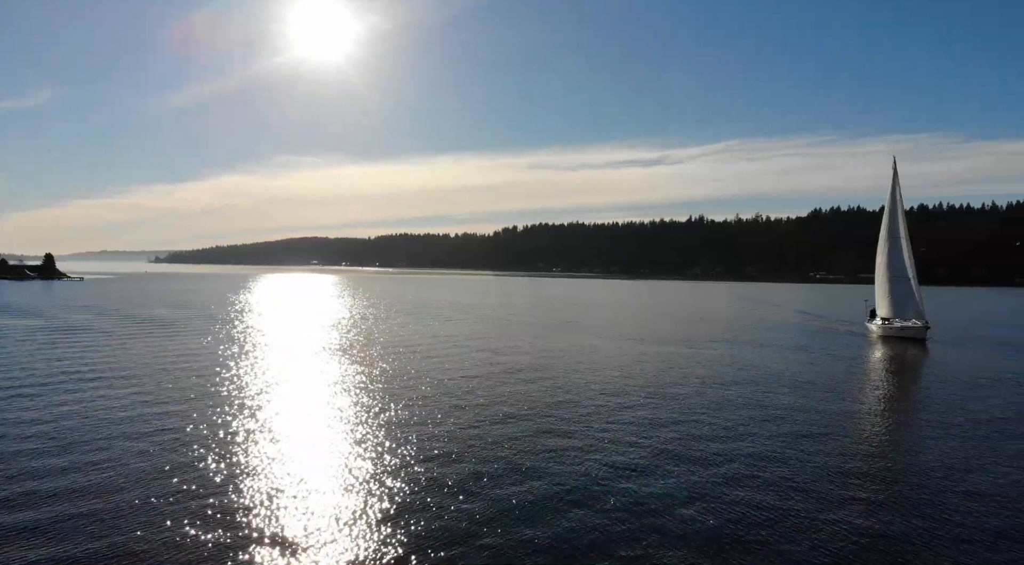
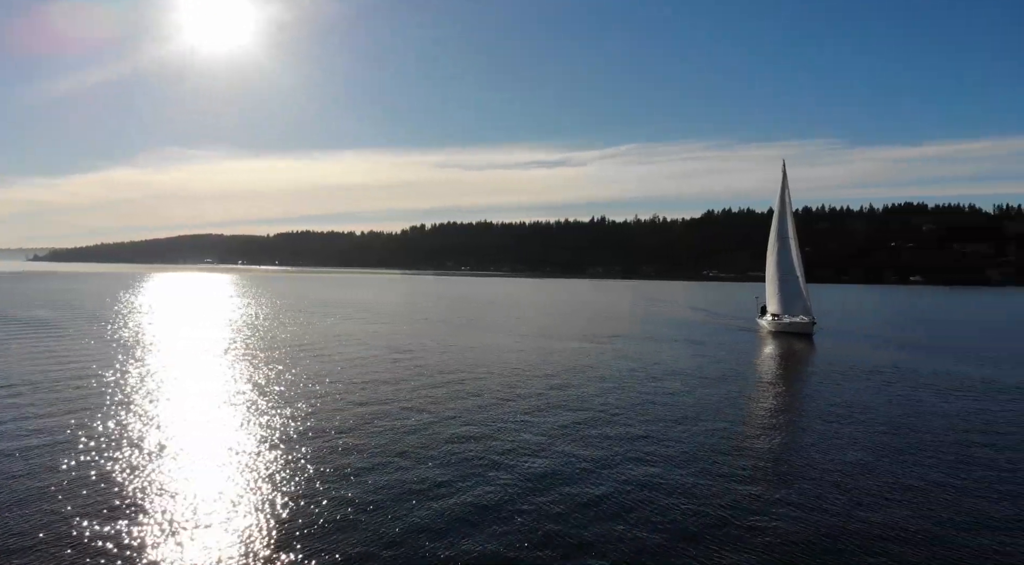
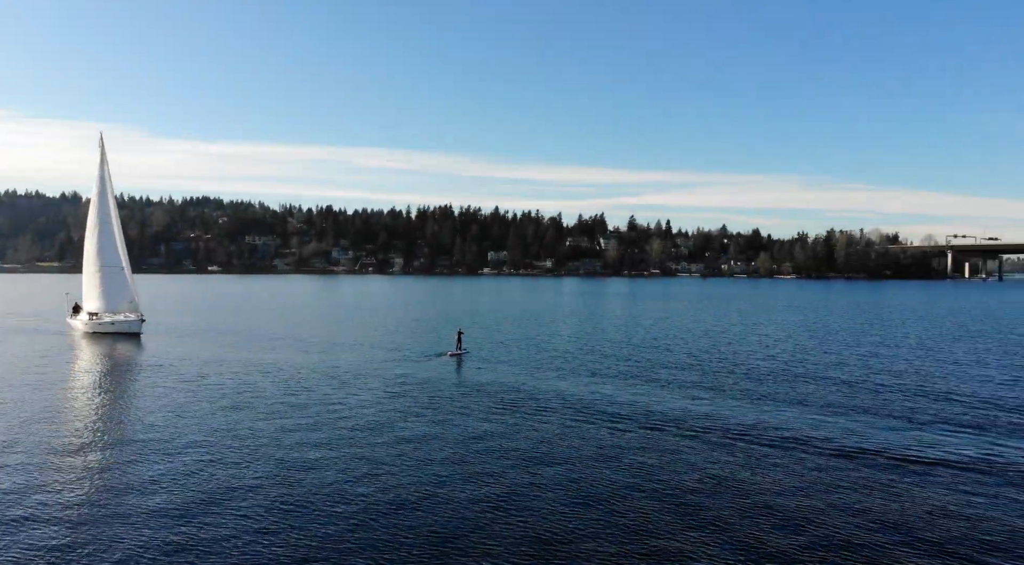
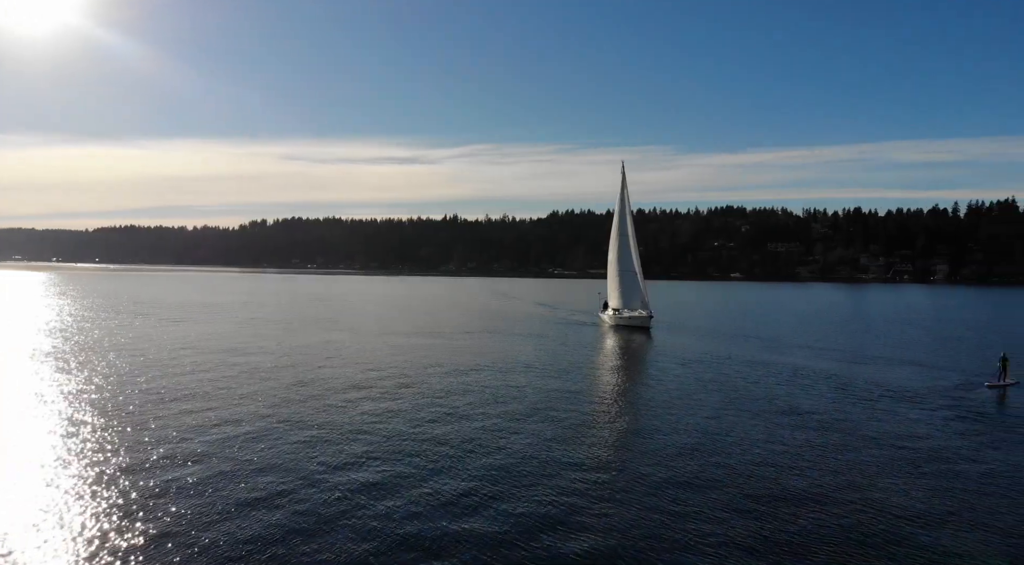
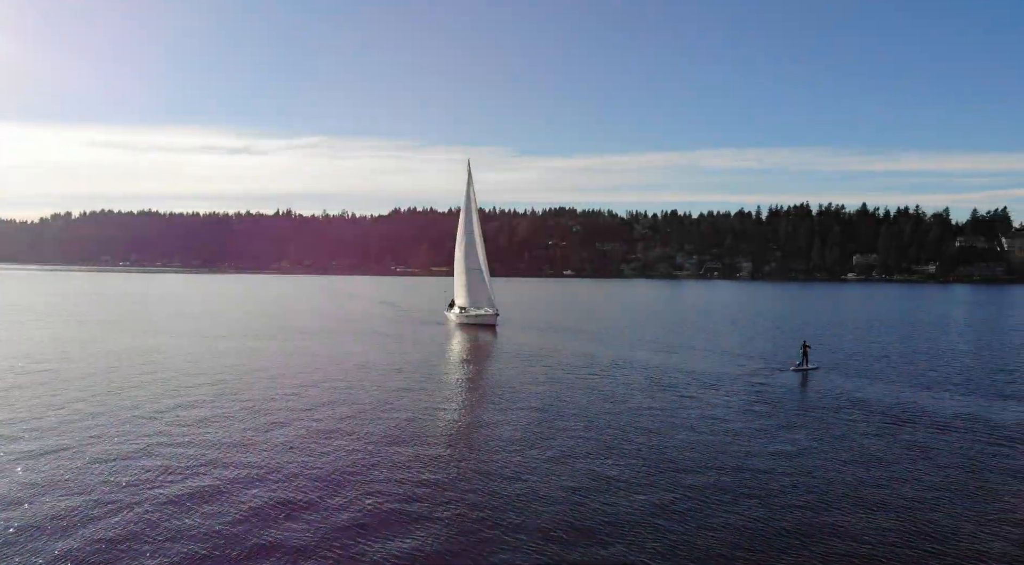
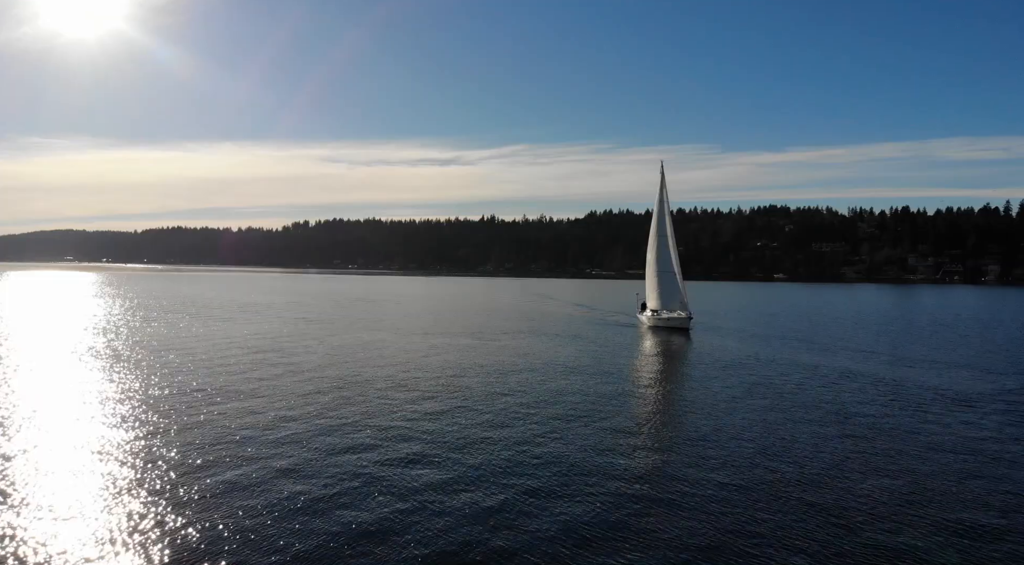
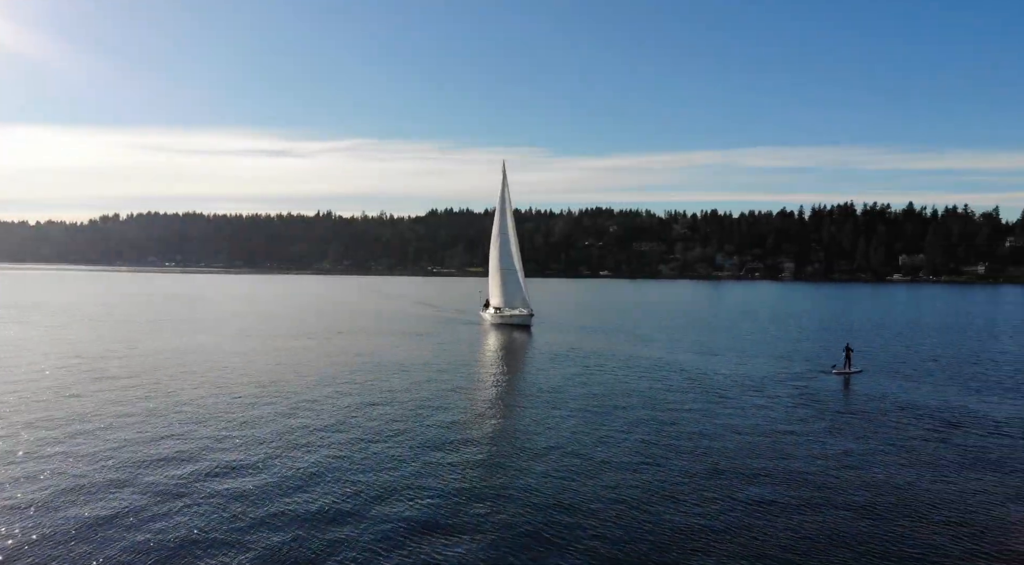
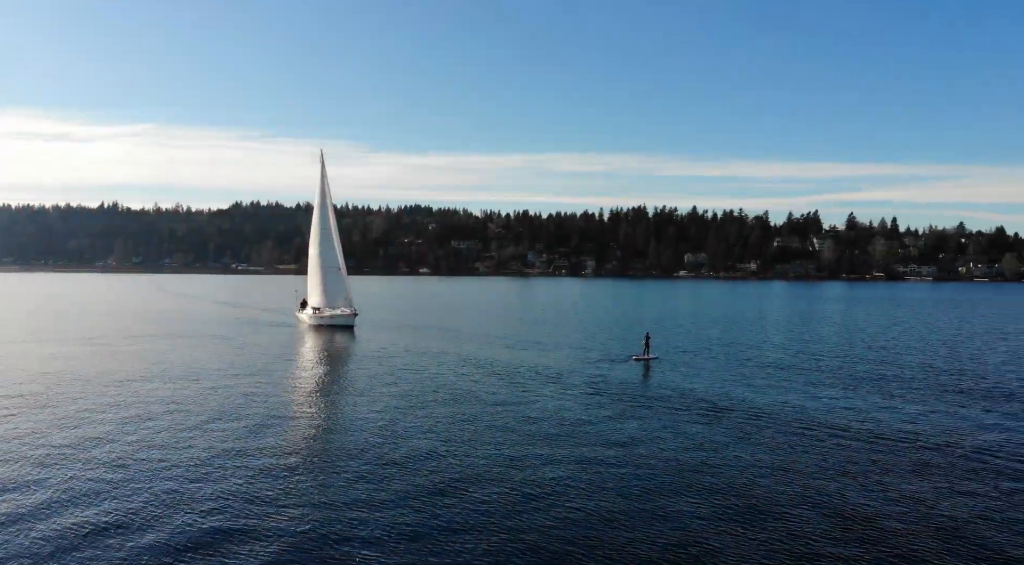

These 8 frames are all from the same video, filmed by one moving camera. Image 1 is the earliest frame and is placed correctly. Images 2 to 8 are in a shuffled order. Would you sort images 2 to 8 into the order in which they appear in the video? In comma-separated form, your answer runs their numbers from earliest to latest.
2, 6, 4, 7, 5, 8, 3
